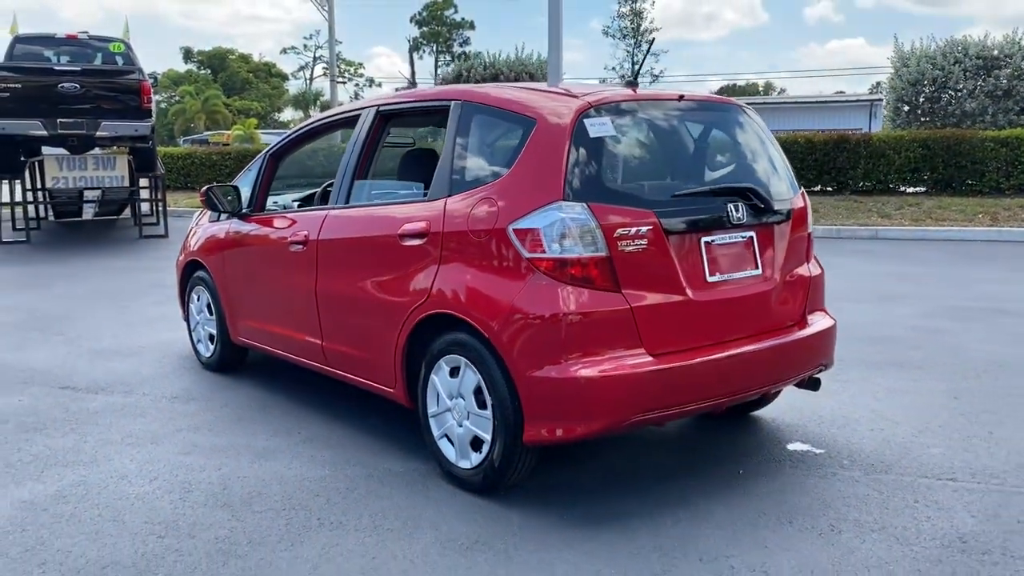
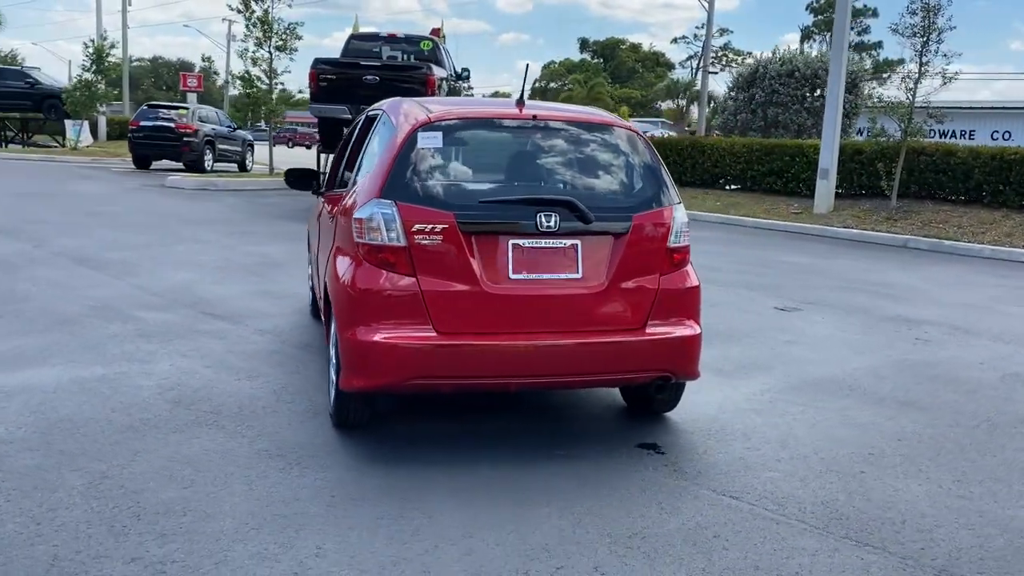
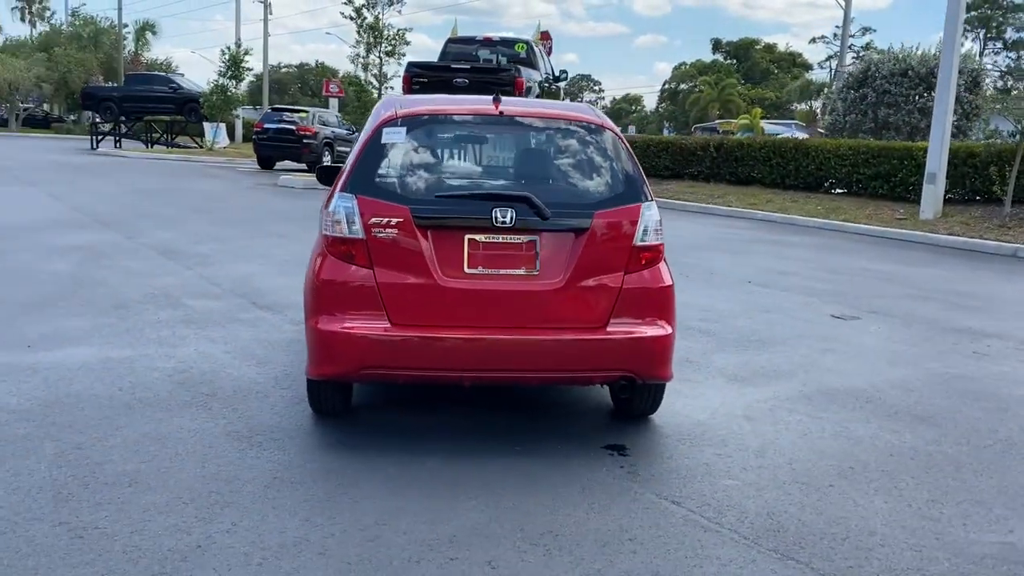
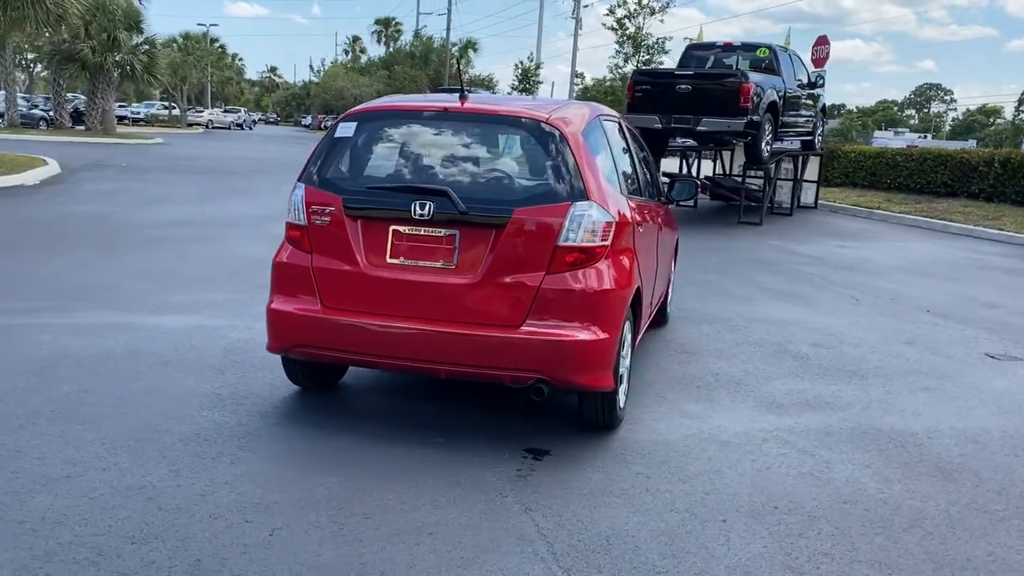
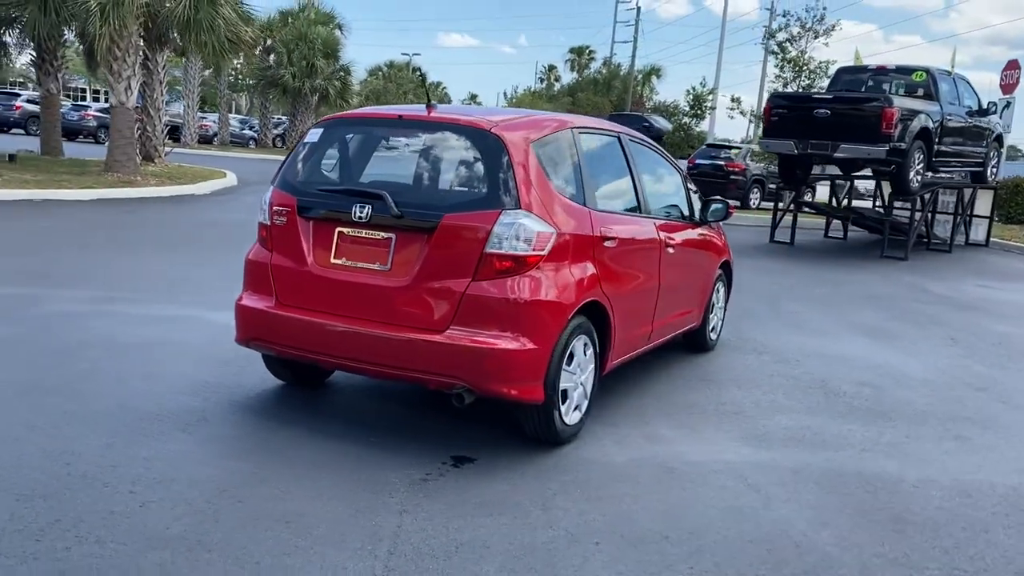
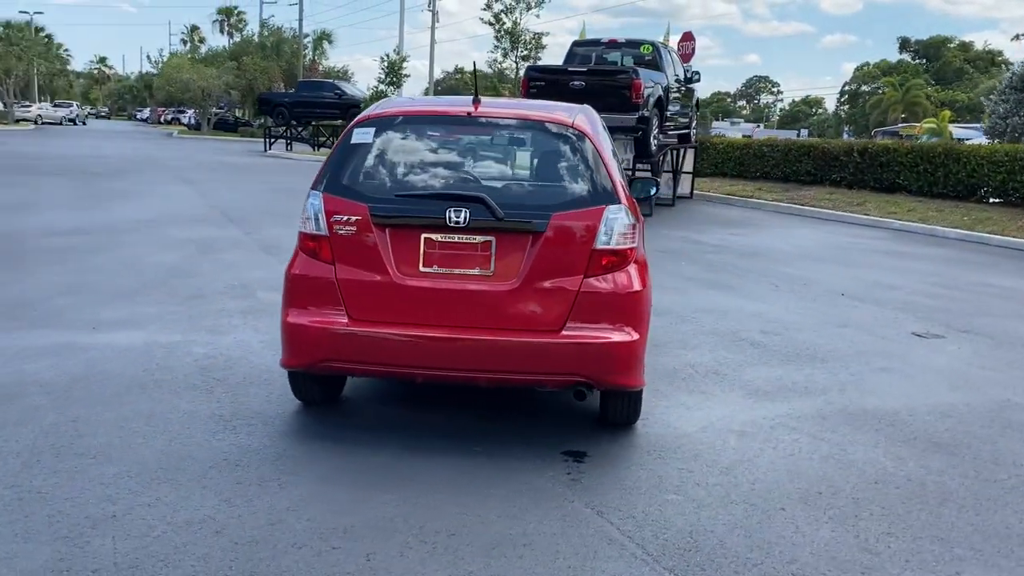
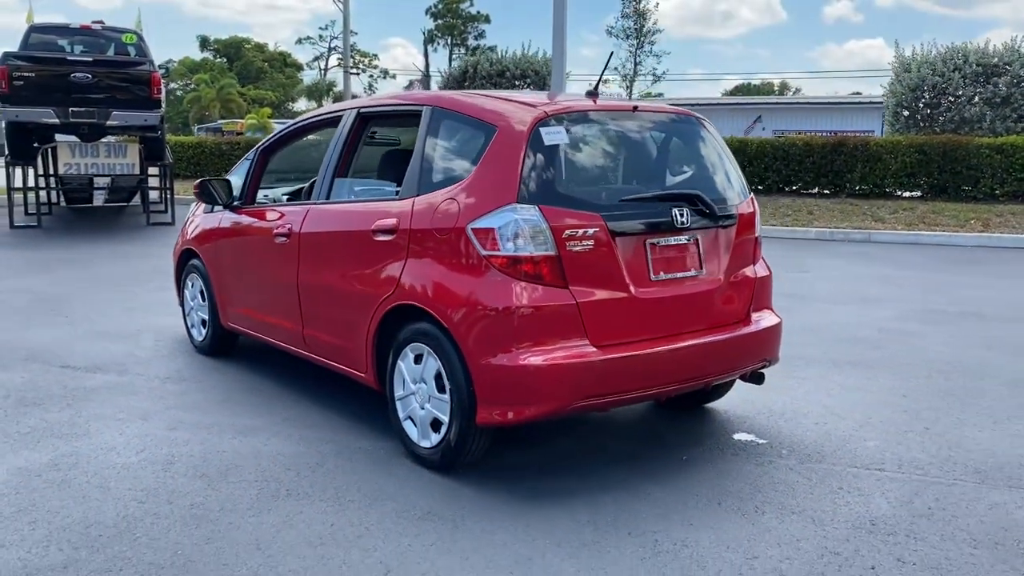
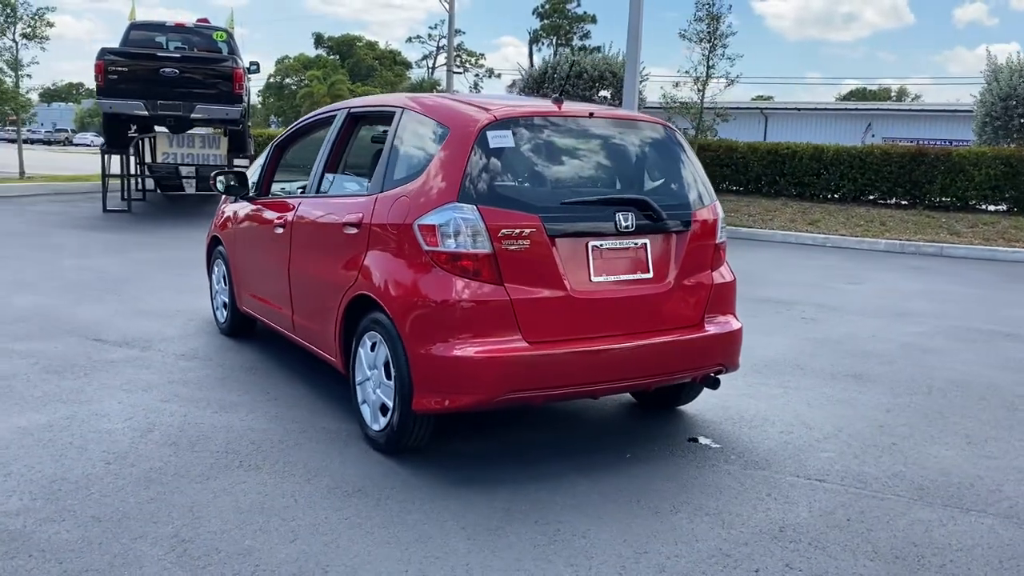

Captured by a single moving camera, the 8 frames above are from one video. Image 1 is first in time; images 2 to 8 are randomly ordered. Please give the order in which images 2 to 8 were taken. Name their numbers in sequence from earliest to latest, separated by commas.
7, 8, 2, 3, 6, 4, 5
